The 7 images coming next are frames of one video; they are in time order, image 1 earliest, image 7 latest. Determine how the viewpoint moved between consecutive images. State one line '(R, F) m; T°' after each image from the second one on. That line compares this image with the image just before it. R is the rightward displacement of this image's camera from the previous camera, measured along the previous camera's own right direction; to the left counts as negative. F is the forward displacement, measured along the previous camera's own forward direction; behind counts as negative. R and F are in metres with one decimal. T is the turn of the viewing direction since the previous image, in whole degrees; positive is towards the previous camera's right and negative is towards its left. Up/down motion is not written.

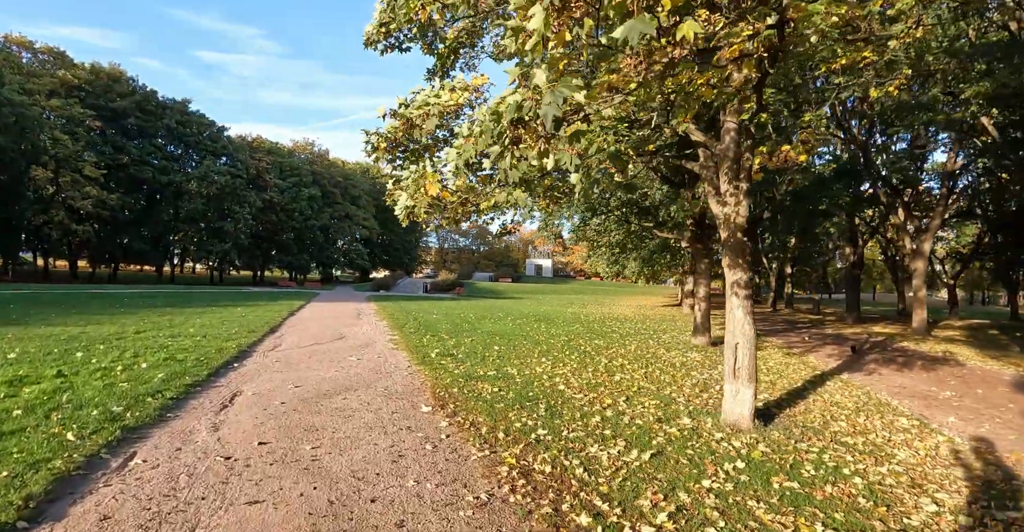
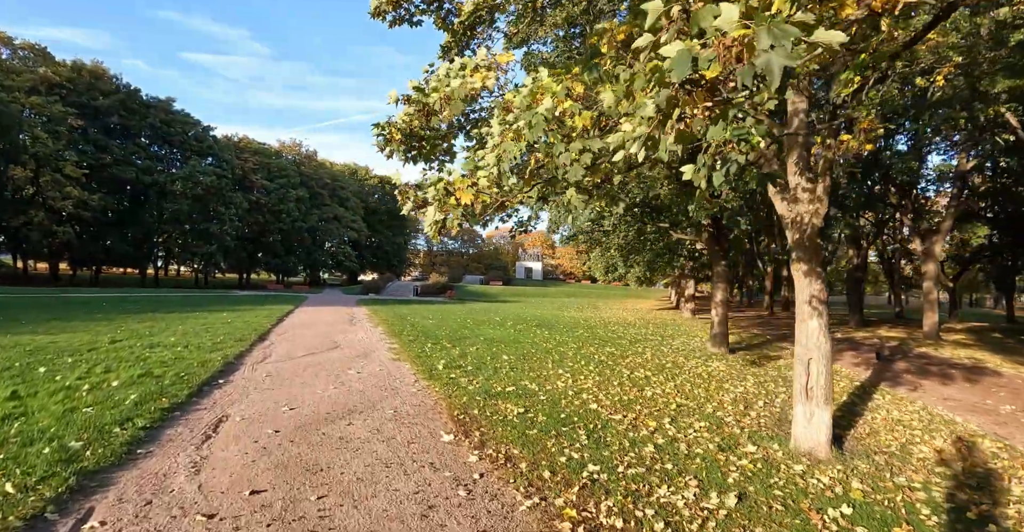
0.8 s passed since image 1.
(-0.5, +0.9) m; +1°
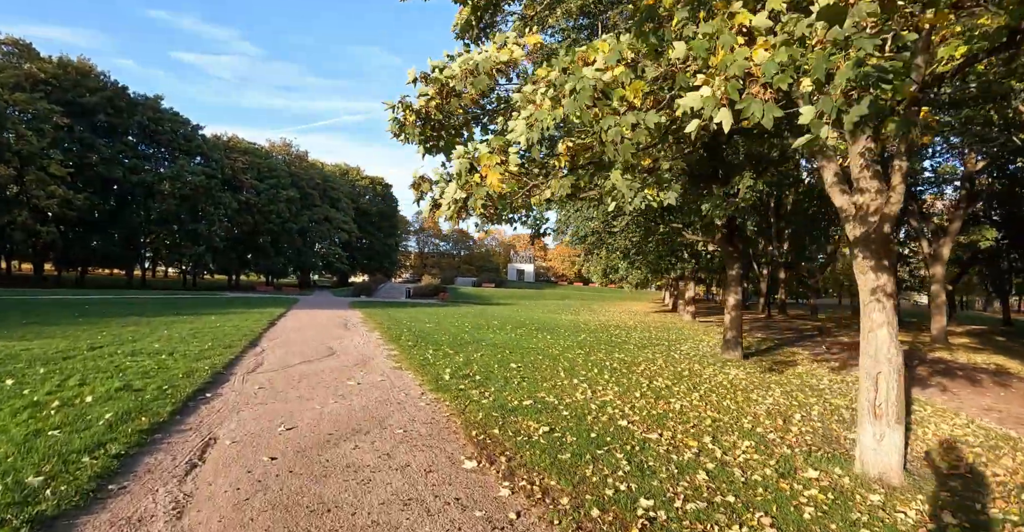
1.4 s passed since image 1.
(-0.4, +0.7) m; +1°
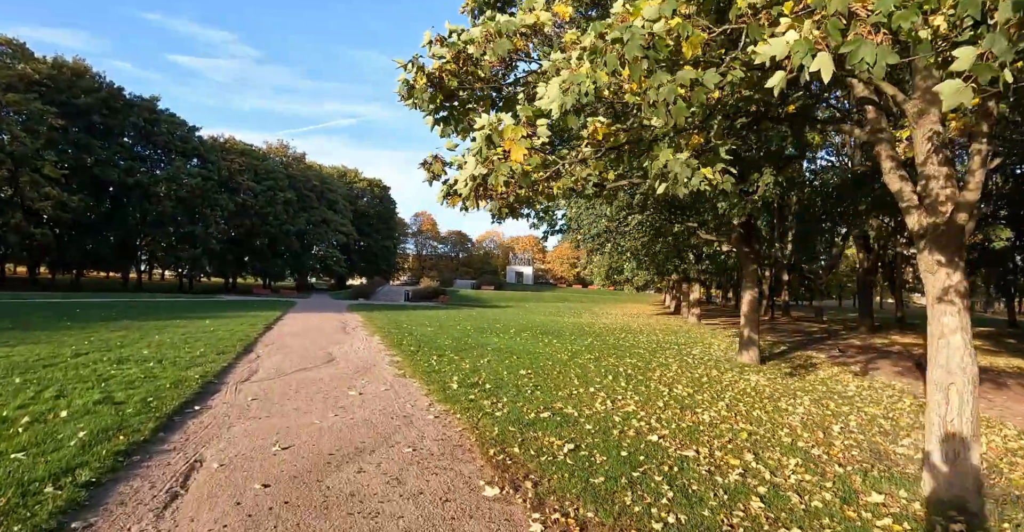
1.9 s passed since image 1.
(-0.2, +0.6) m; 0°
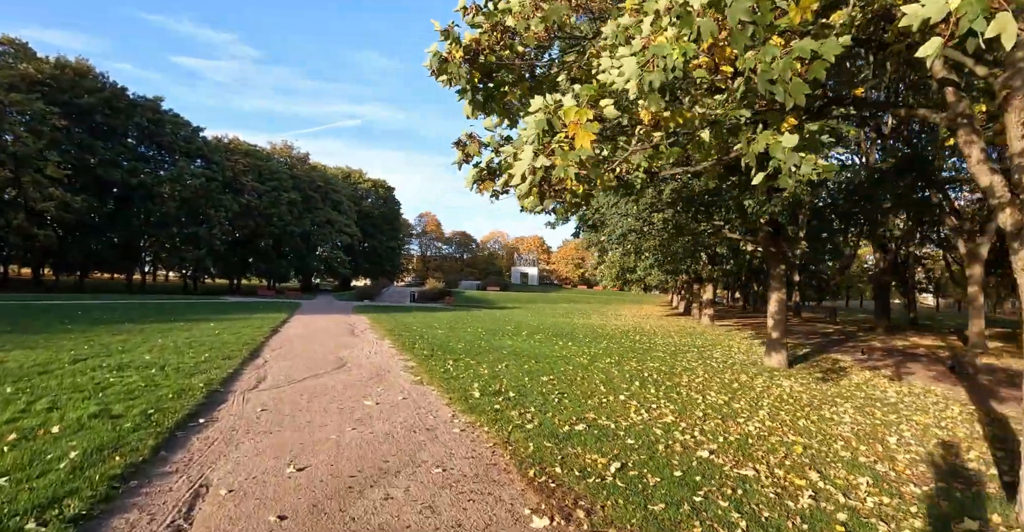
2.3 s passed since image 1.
(-0.3, +0.5) m; 0°
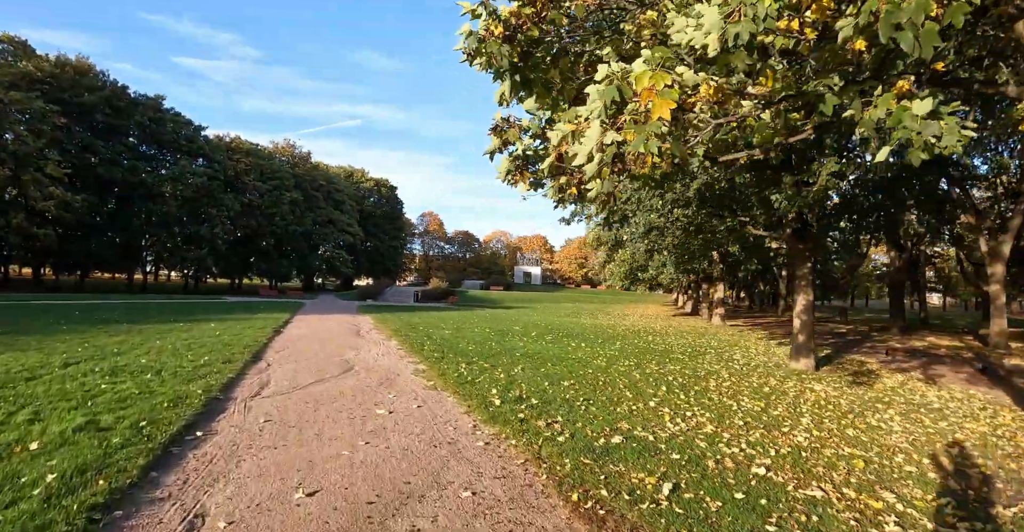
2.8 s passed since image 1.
(-0.3, +0.6) m; 0°
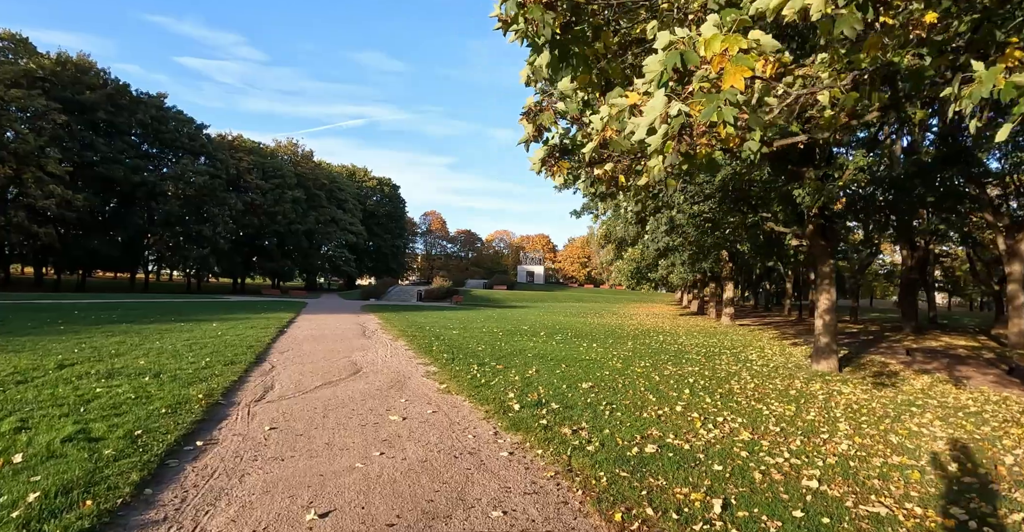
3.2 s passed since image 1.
(-0.2, +0.4) m; 0°
